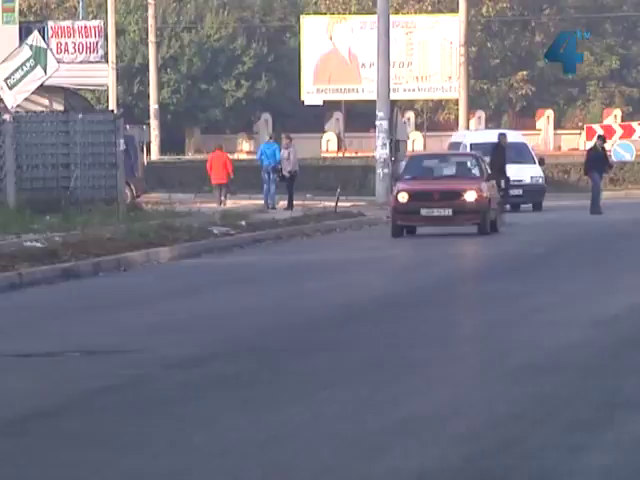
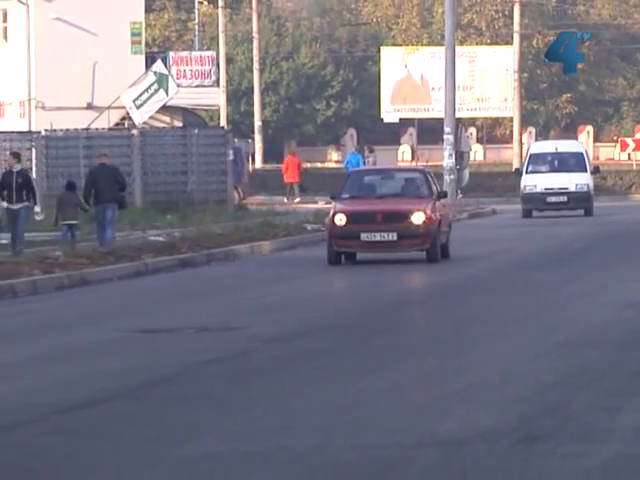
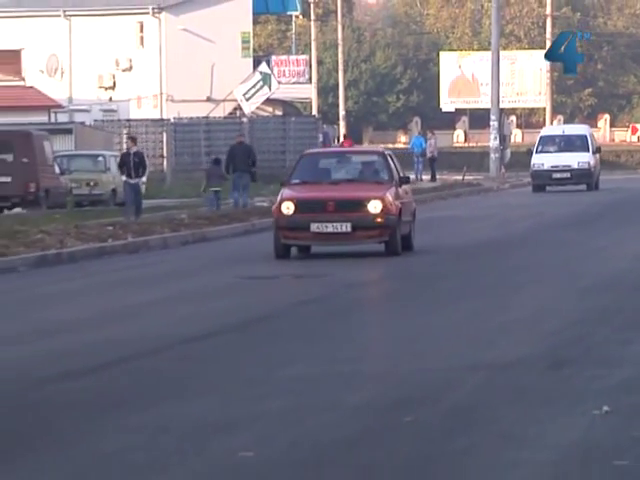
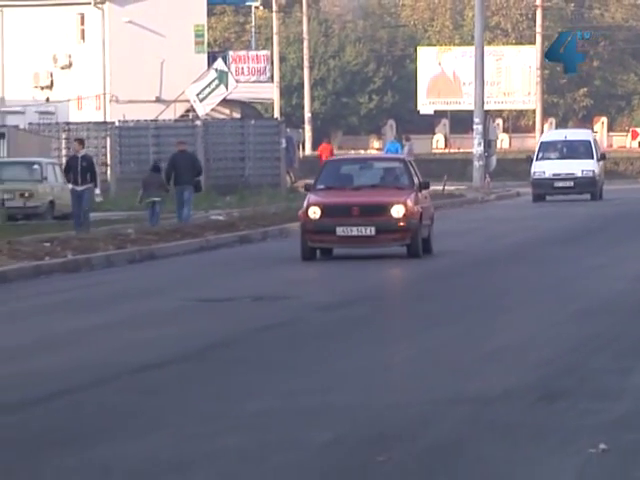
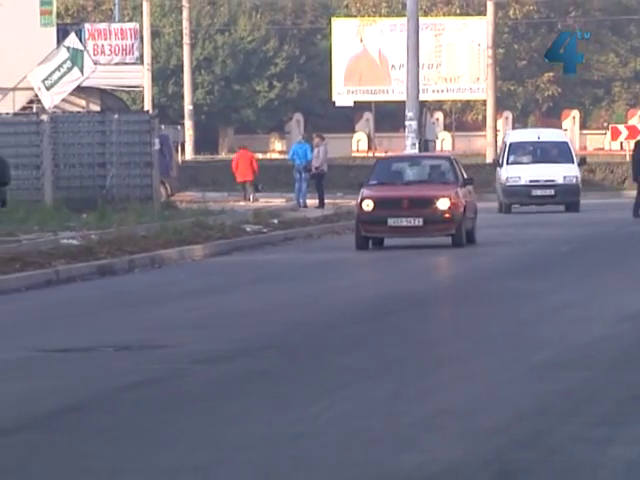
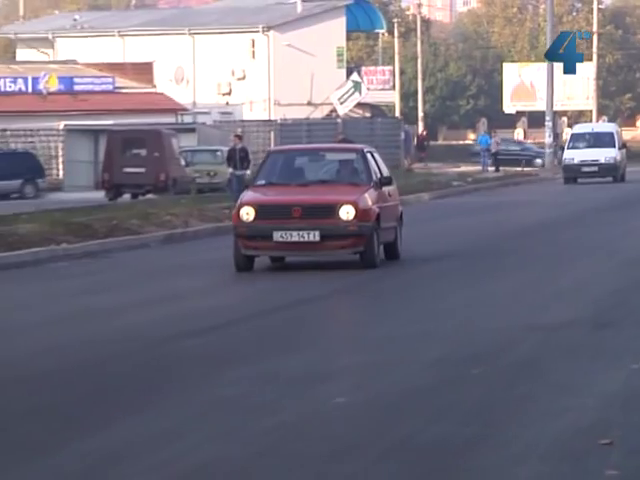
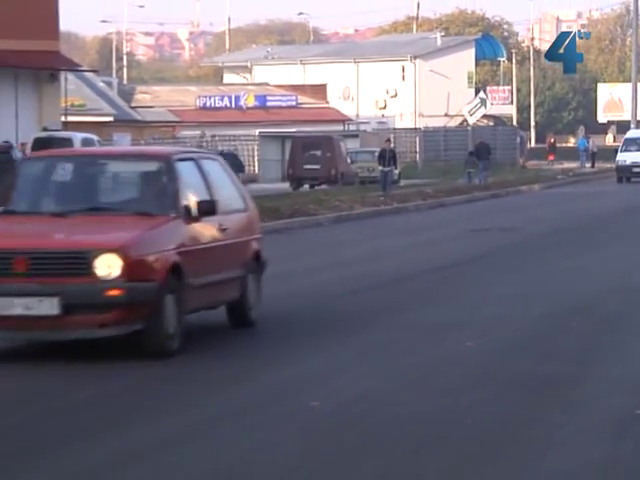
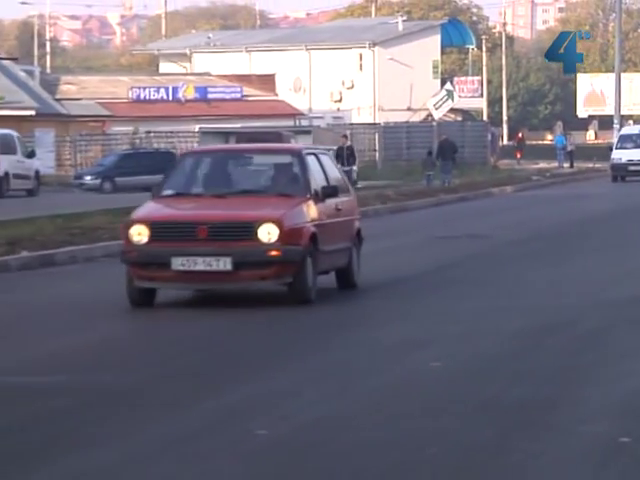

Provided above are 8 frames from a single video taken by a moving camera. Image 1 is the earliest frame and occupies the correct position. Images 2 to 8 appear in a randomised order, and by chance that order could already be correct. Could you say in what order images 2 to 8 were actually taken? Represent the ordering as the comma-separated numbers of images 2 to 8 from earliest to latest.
5, 2, 4, 3, 6, 8, 7
